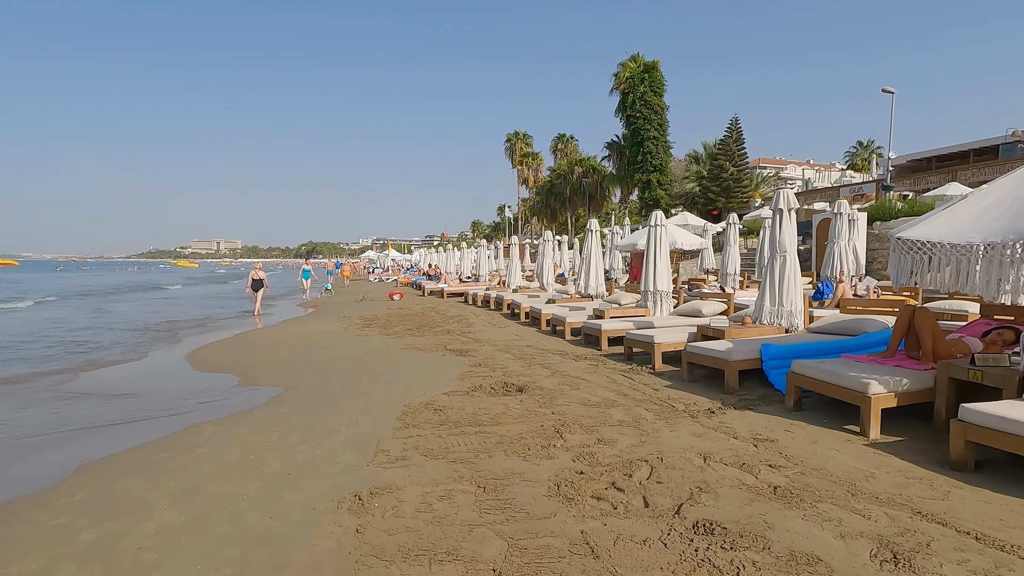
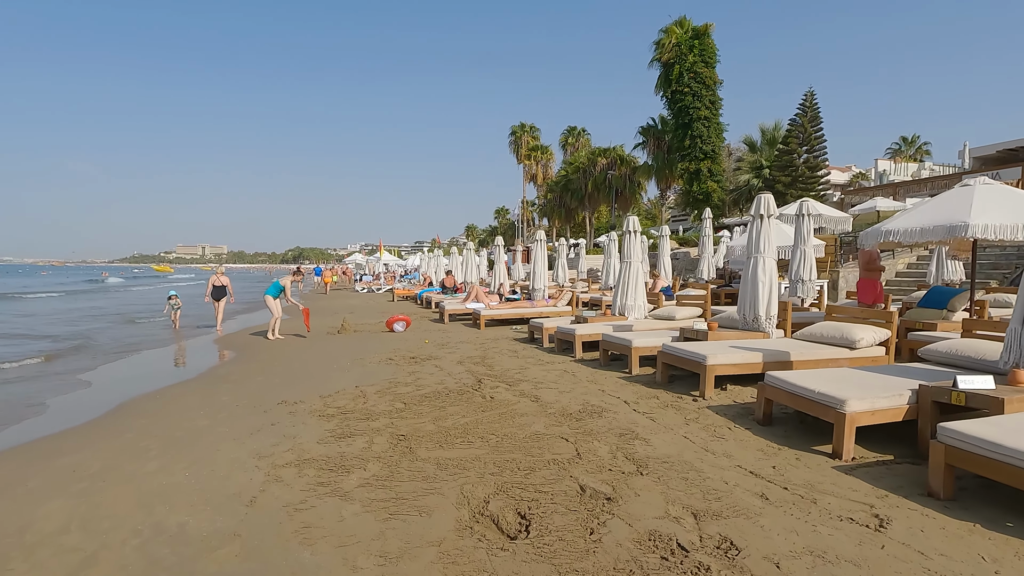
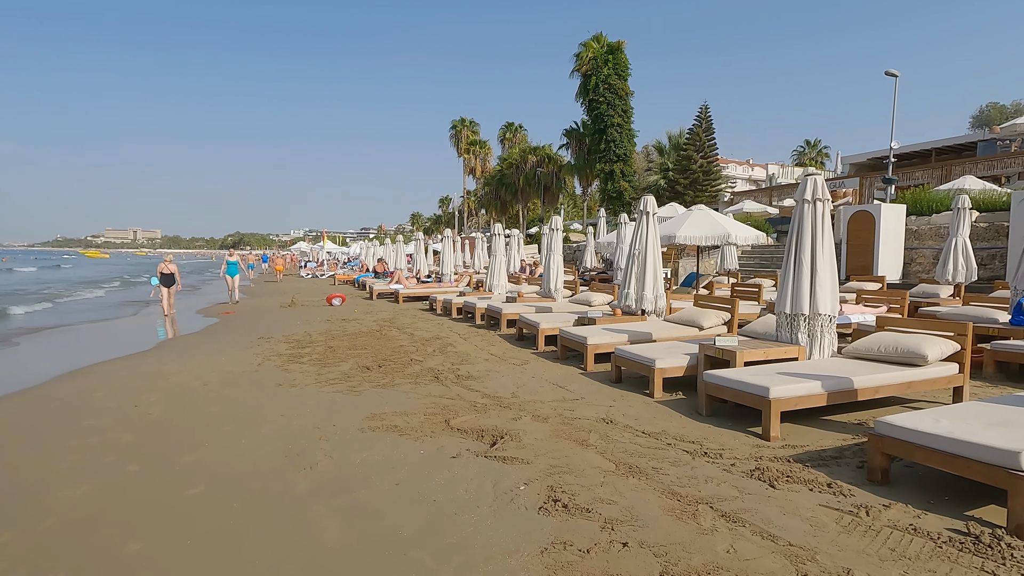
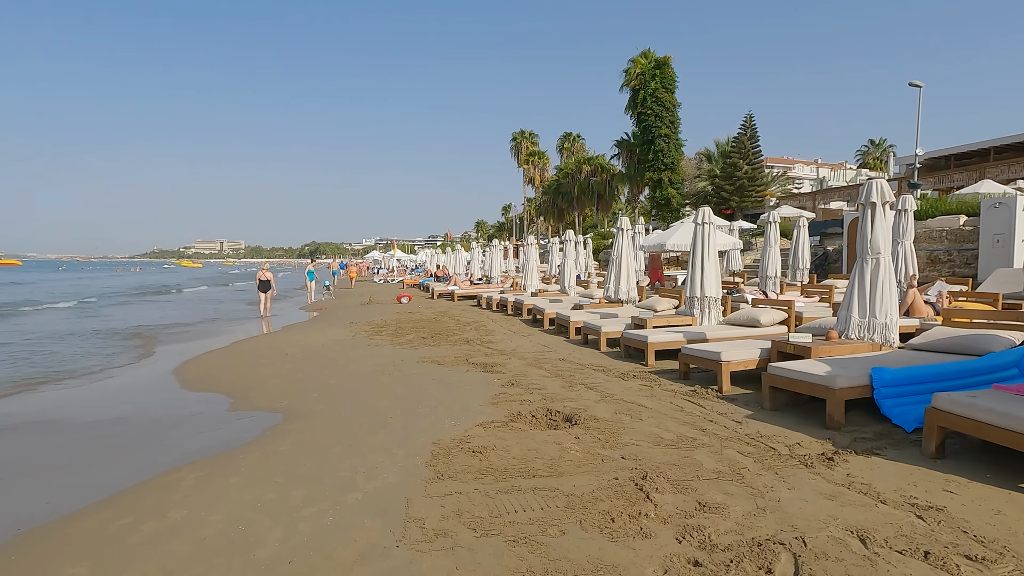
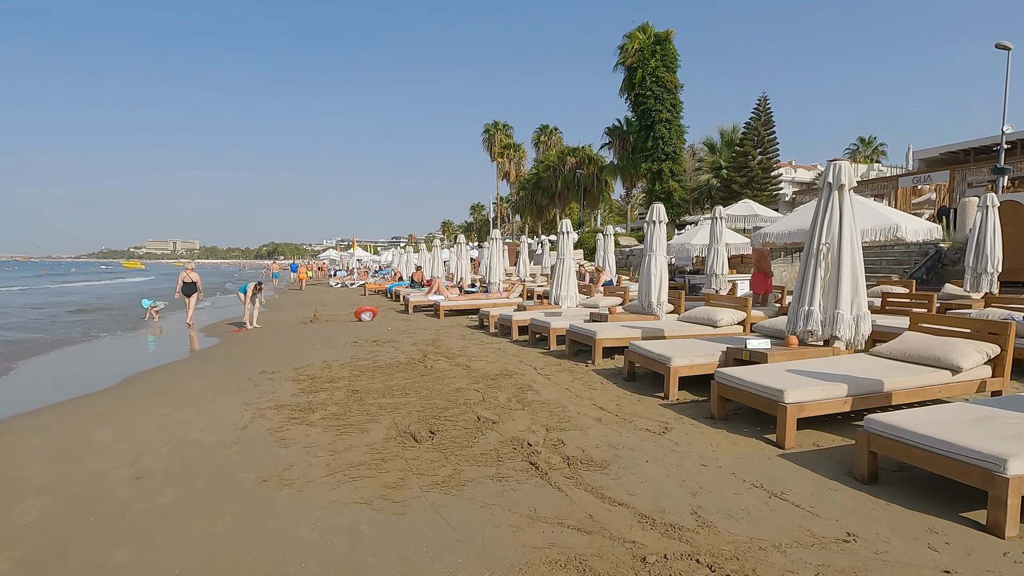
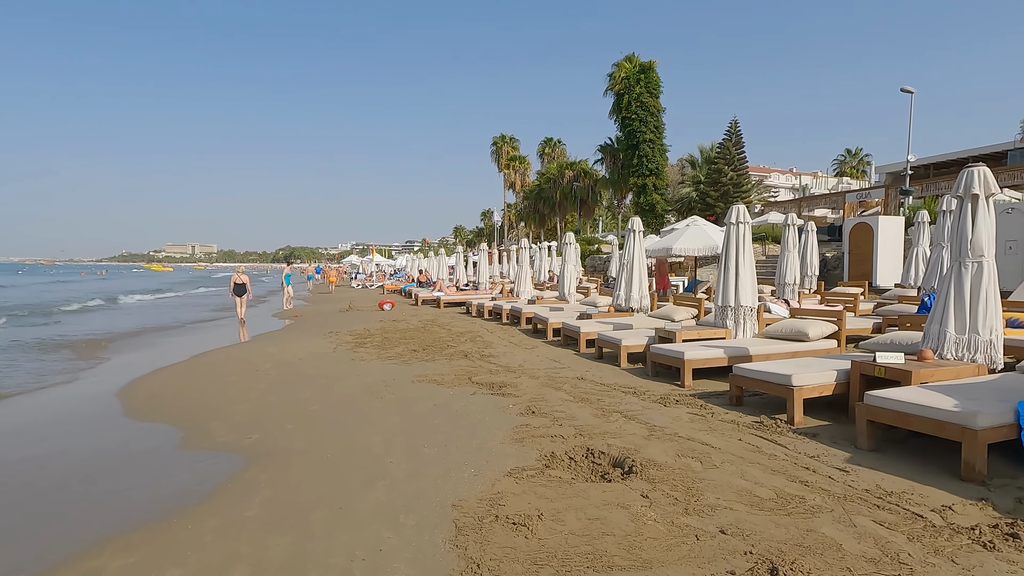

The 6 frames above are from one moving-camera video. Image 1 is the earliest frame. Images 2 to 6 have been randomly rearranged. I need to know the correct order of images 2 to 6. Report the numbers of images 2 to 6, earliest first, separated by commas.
4, 6, 3, 5, 2
